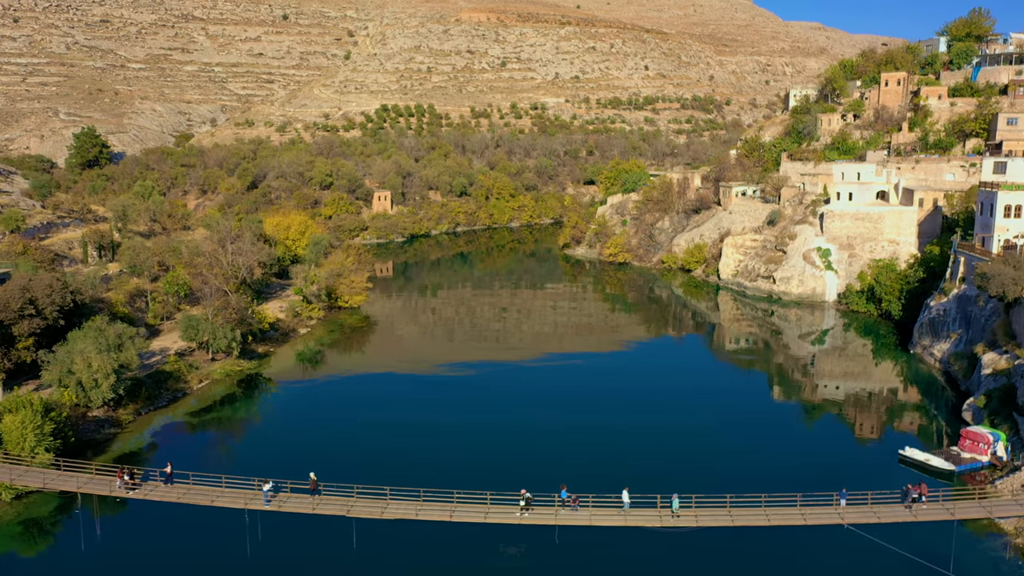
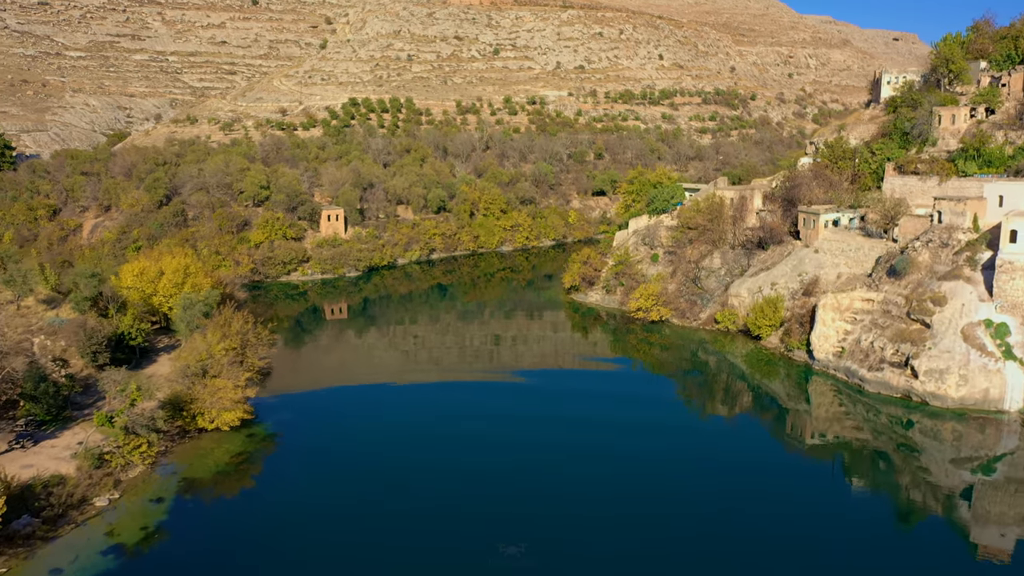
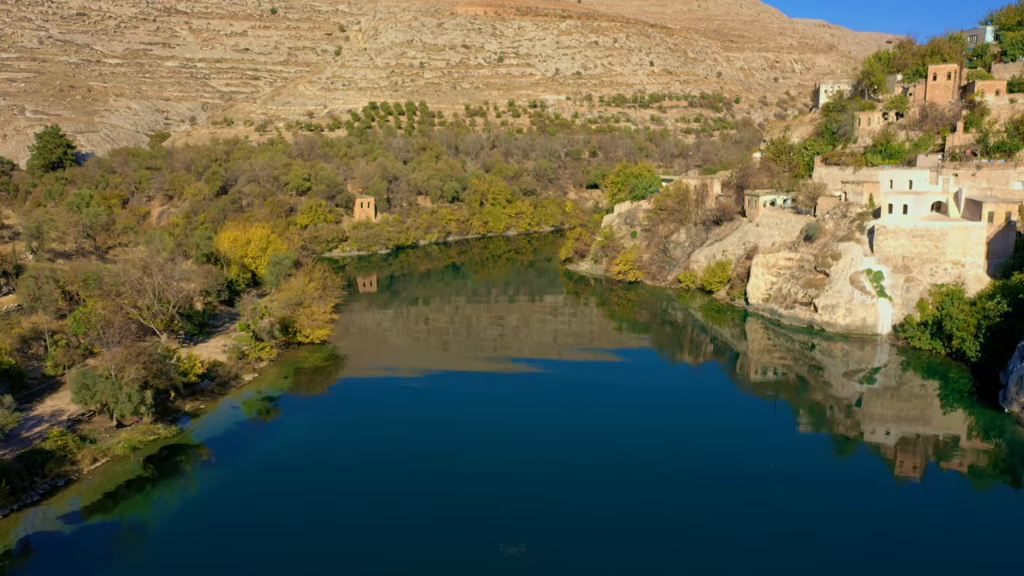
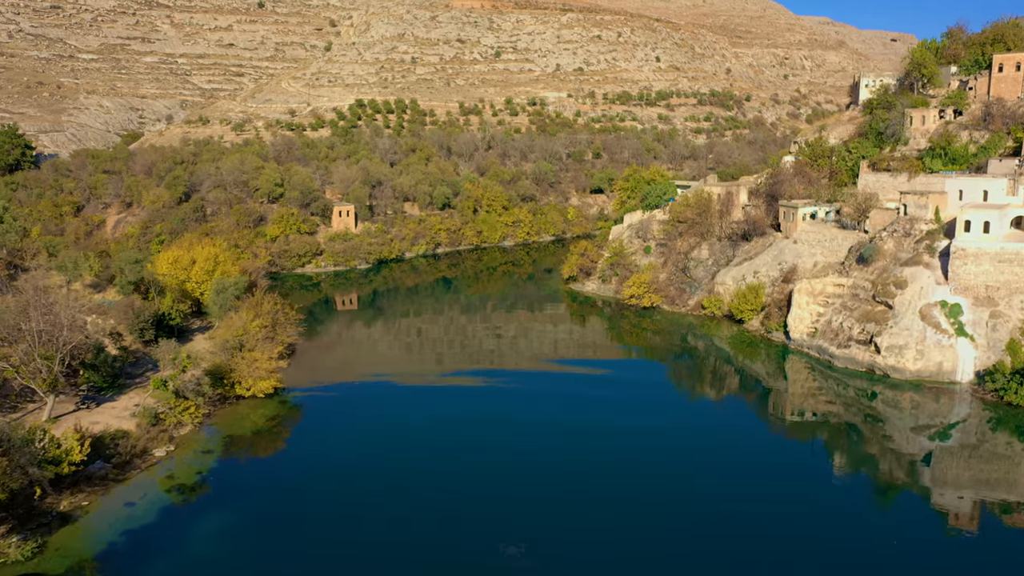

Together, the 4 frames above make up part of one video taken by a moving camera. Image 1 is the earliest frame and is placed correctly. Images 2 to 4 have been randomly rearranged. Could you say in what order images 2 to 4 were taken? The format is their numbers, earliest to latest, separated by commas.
3, 4, 2
